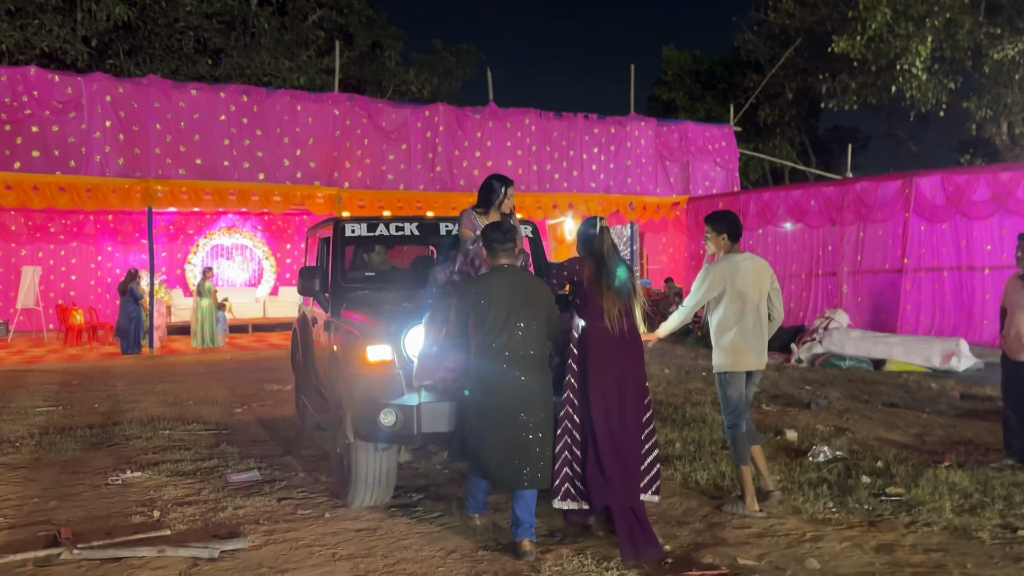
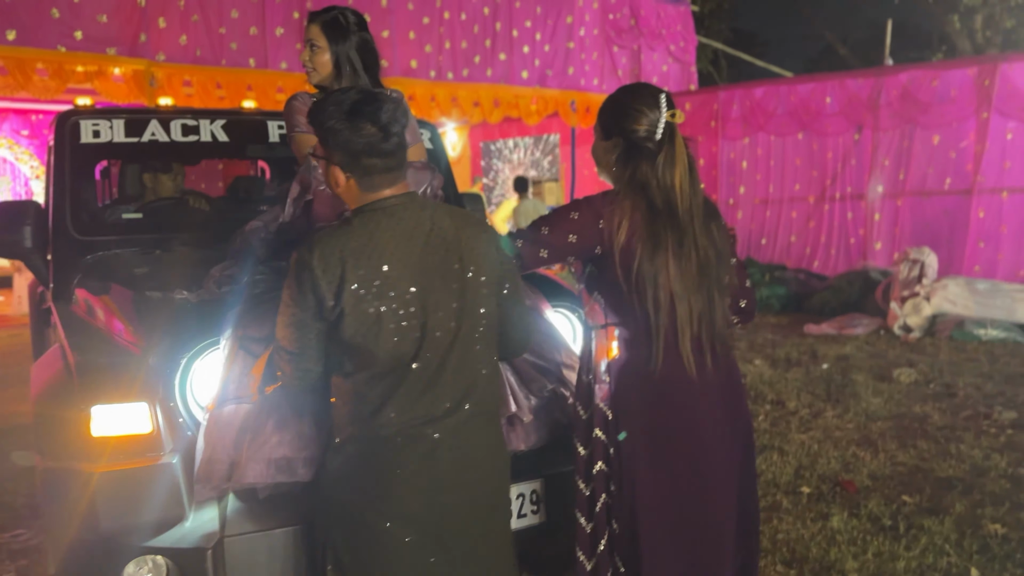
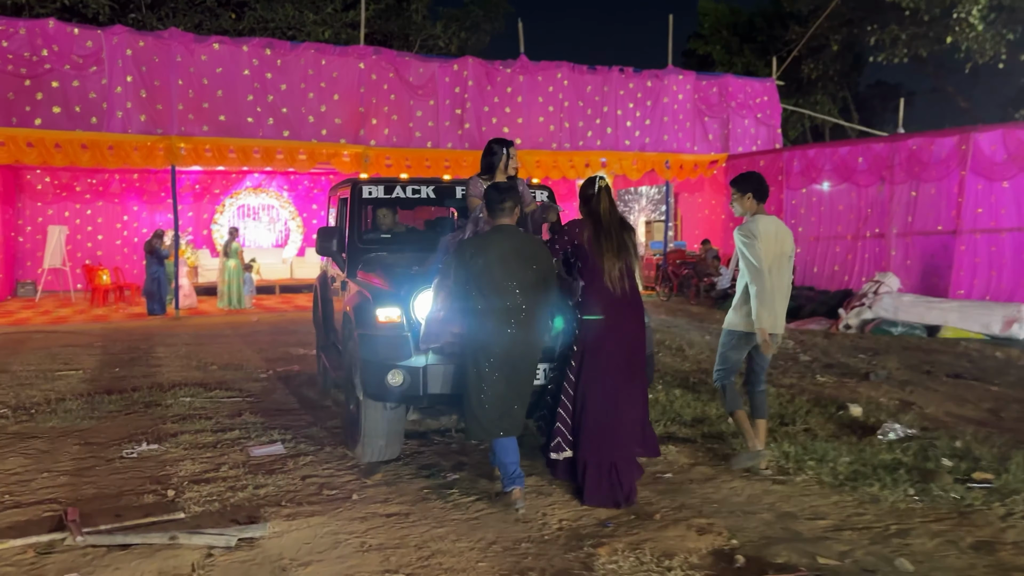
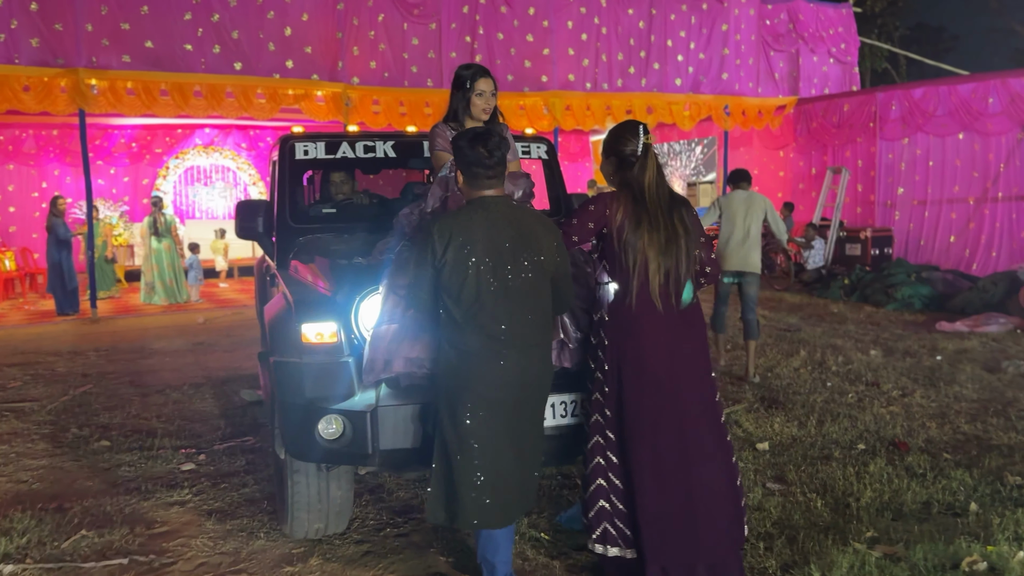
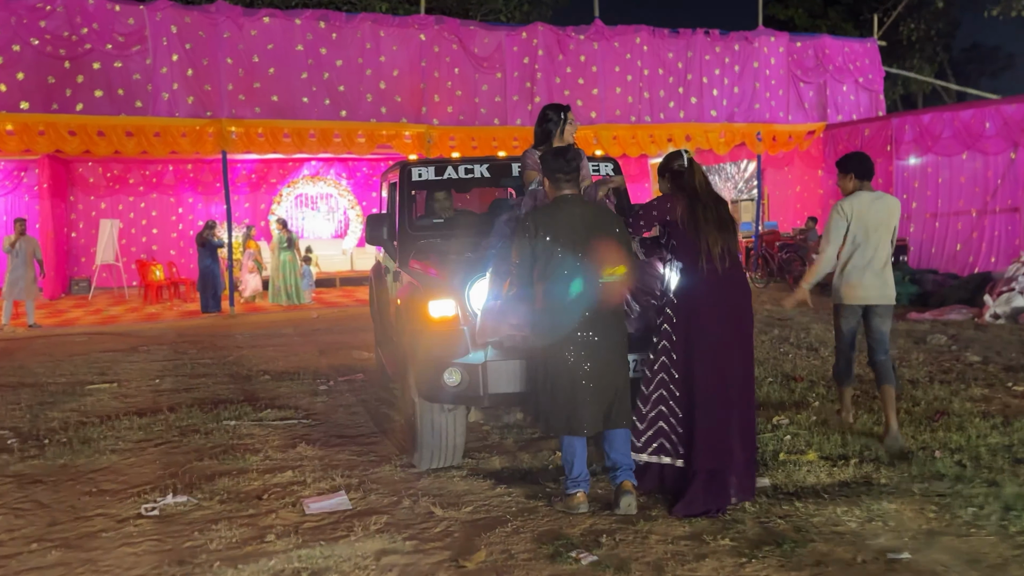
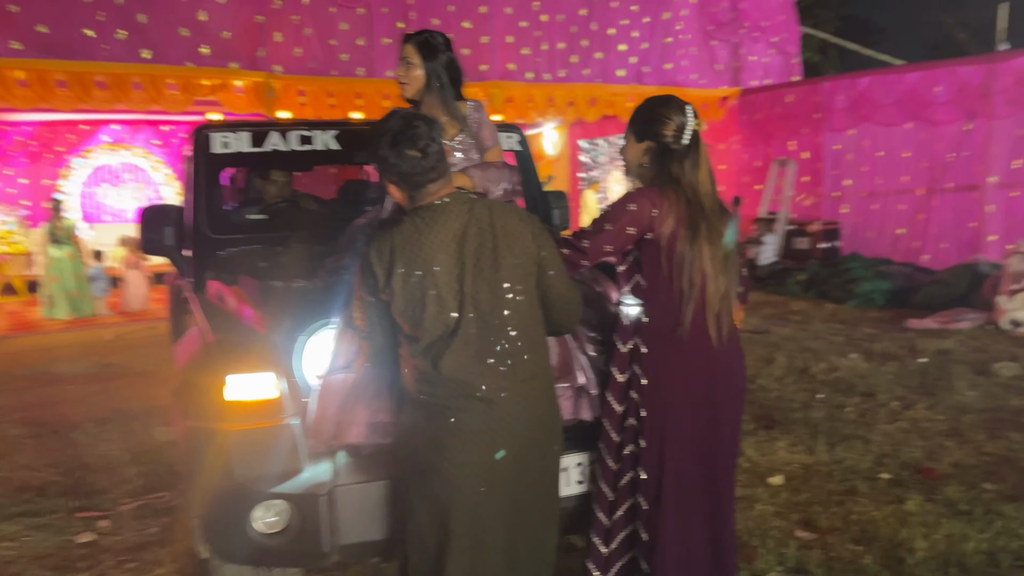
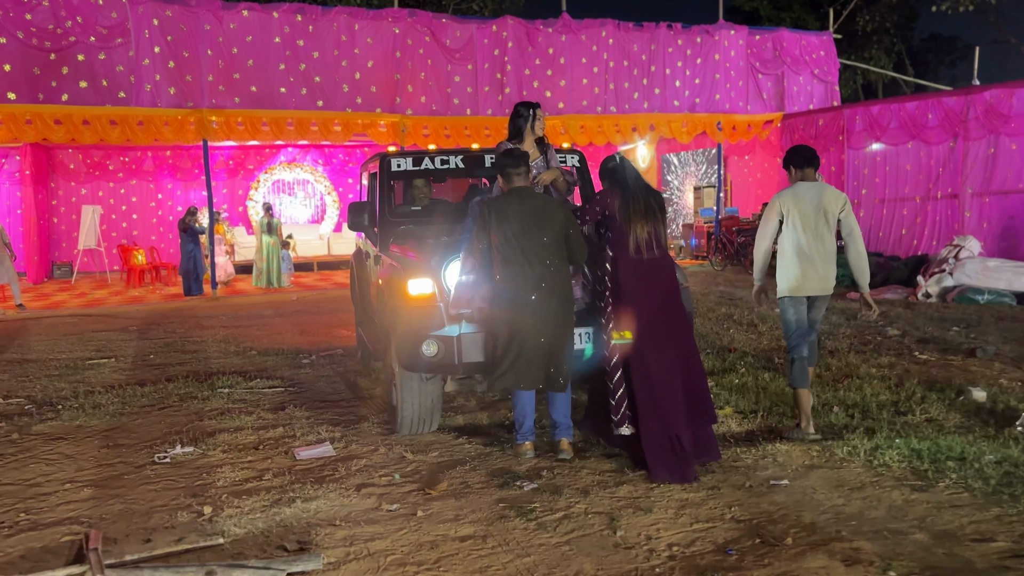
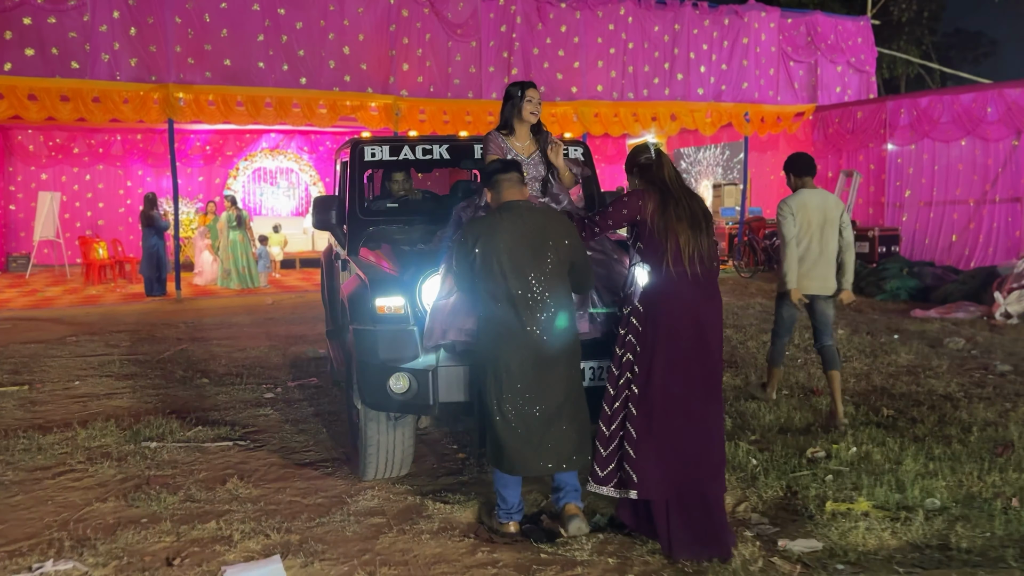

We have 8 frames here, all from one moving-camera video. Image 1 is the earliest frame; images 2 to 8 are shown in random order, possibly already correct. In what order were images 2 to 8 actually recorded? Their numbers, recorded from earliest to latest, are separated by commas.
3, 7, 5, 8, 4, 6, 2
